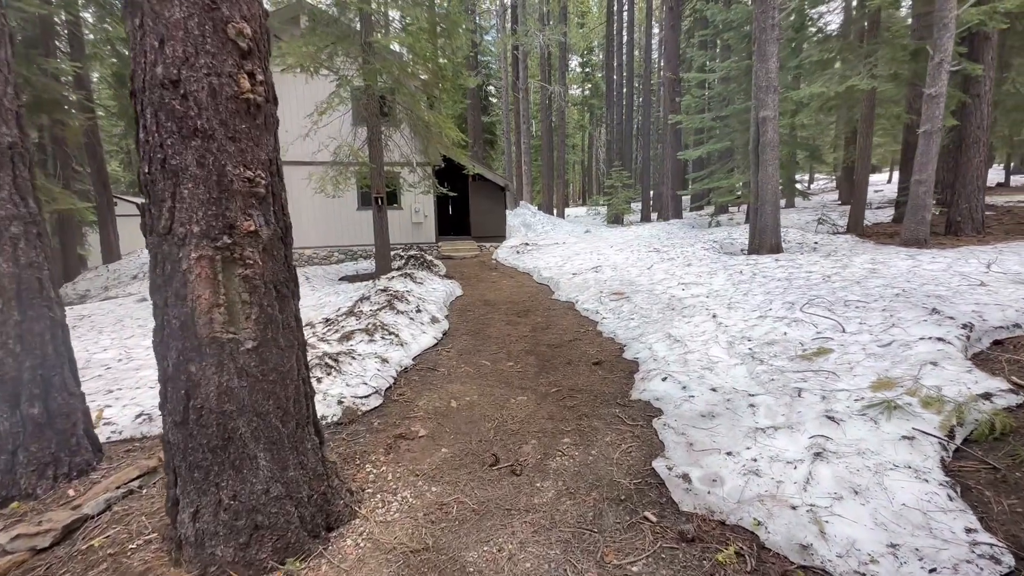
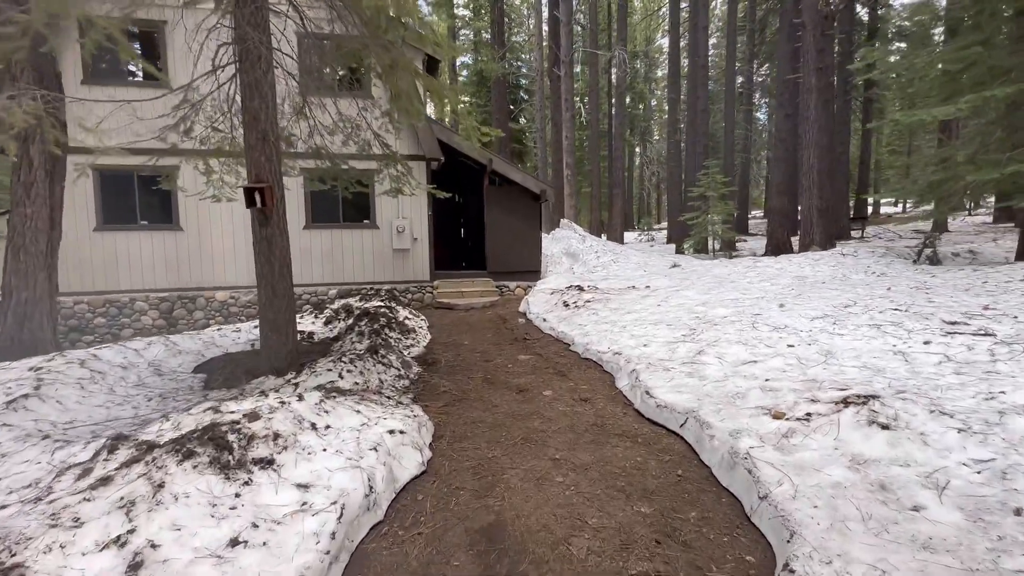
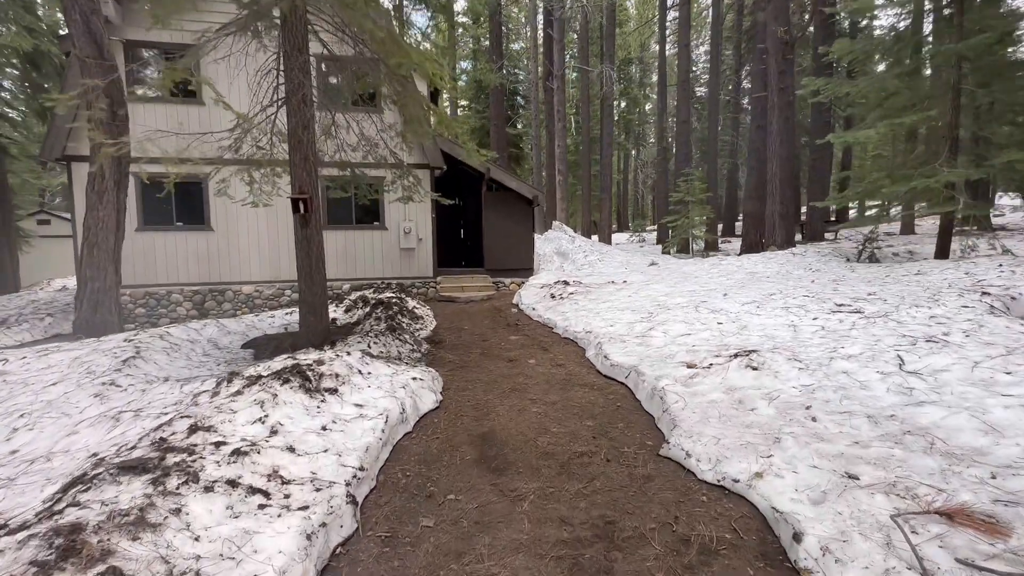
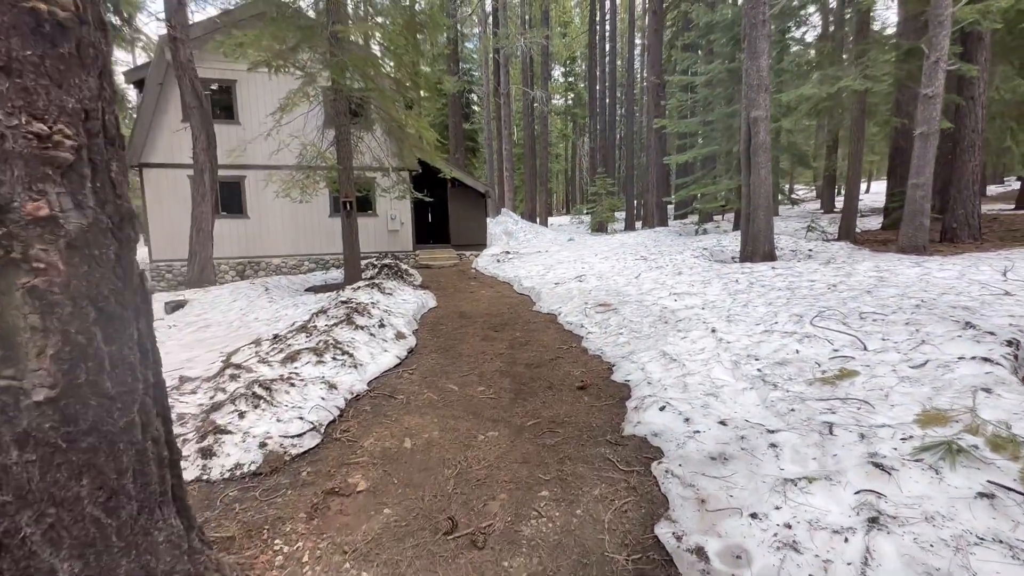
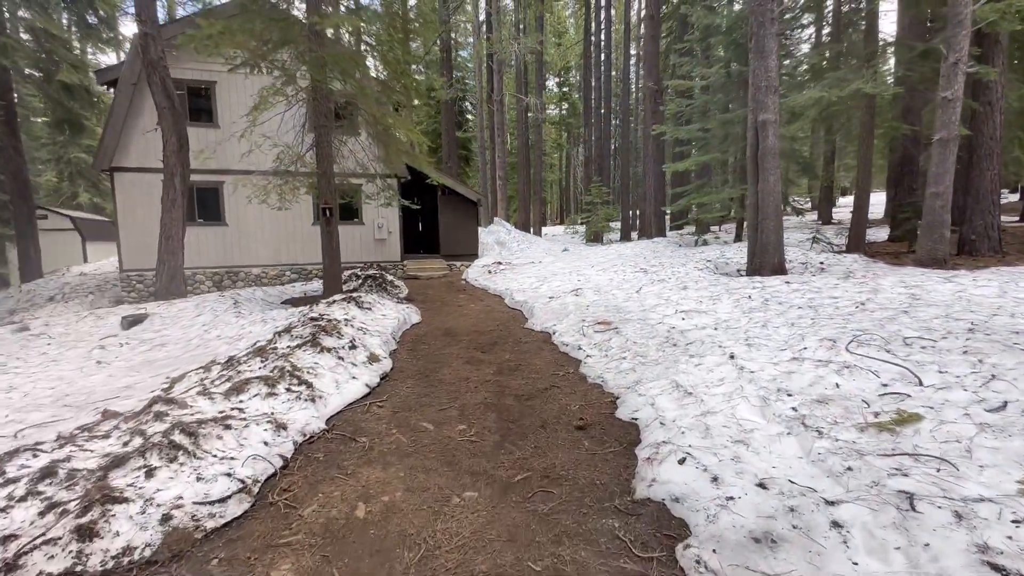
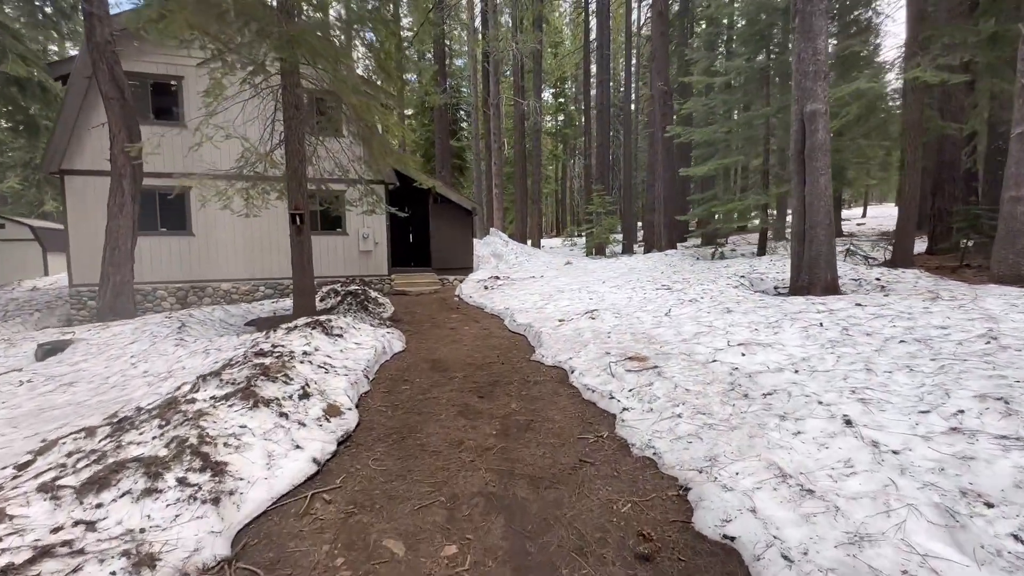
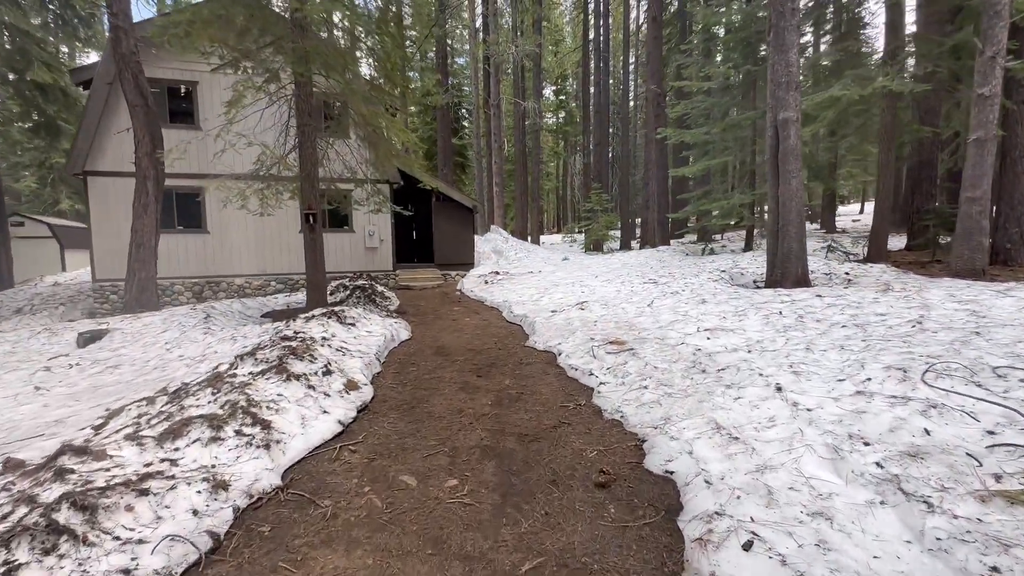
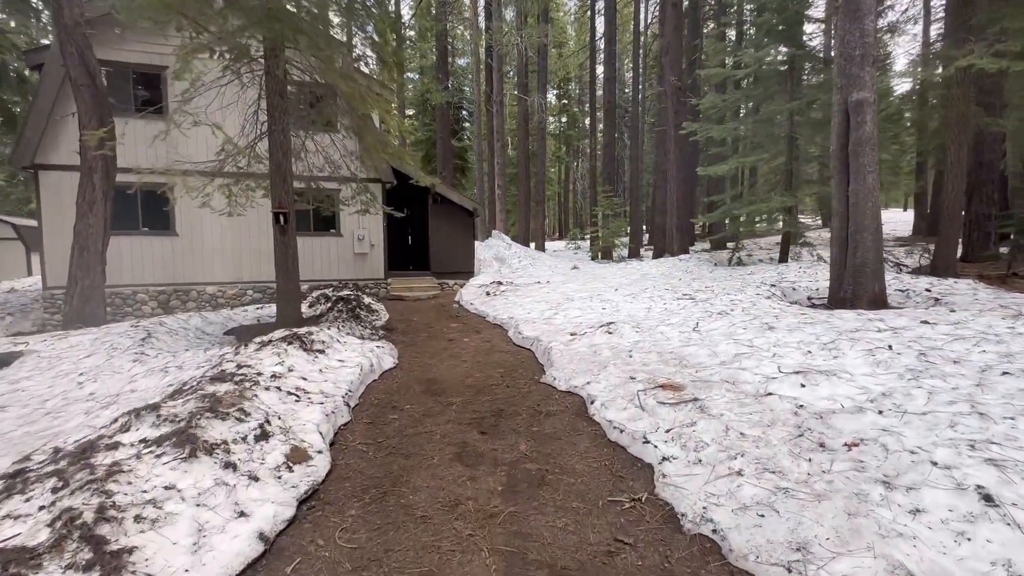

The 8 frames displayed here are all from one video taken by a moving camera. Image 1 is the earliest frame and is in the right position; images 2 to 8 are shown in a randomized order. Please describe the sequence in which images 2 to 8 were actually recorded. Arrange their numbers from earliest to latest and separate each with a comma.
4, 5, 7, 6, 8, 3, 2
